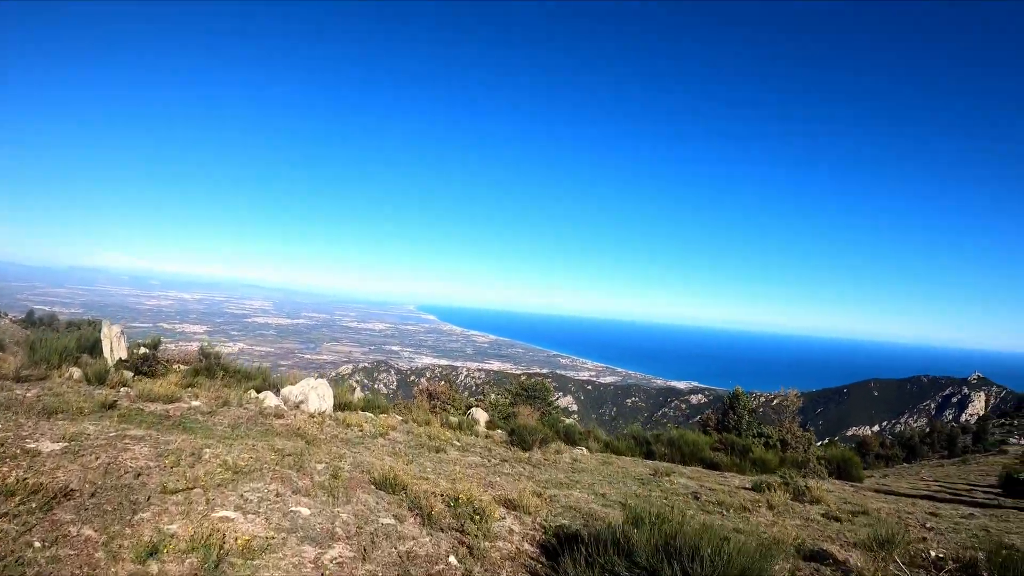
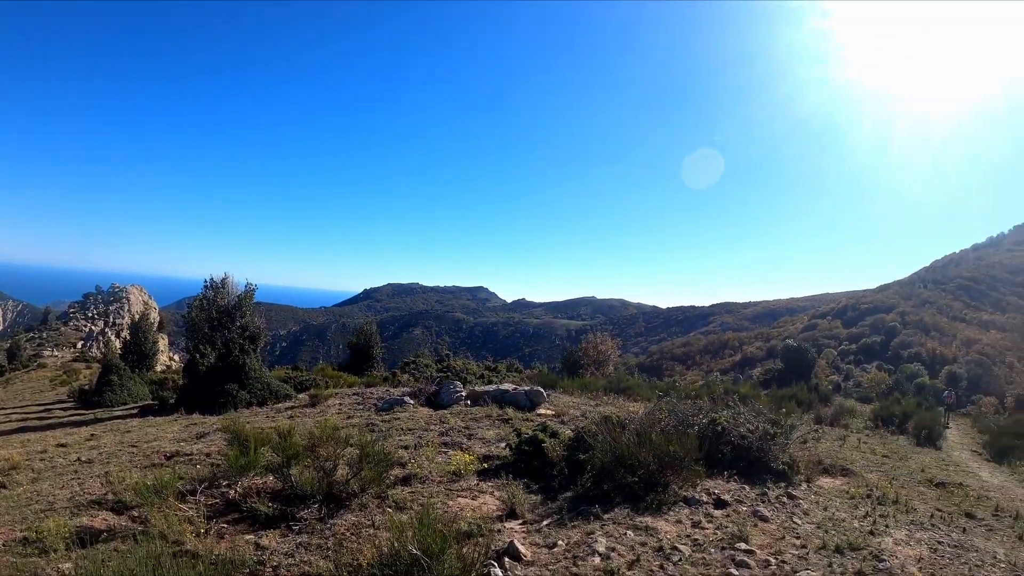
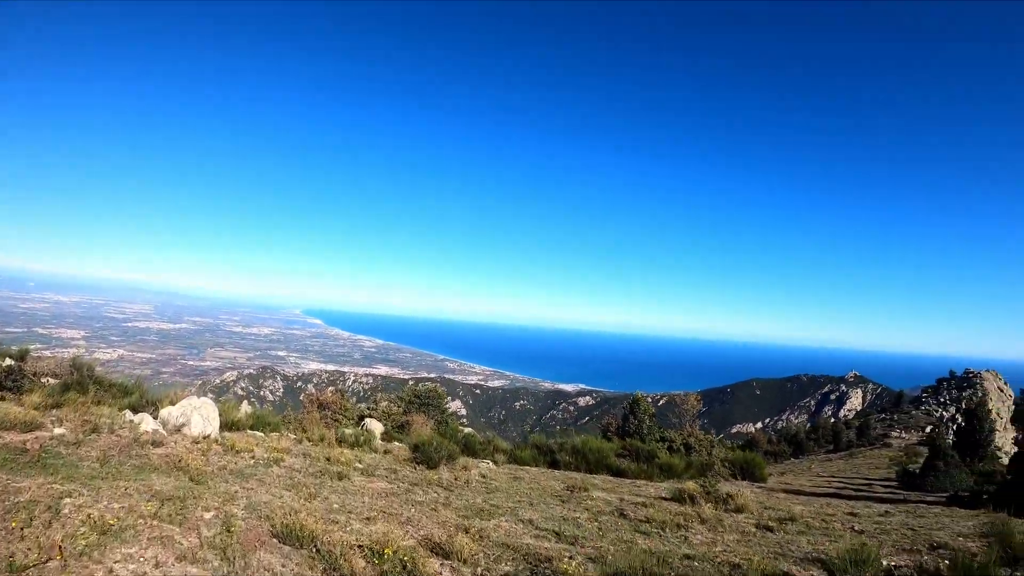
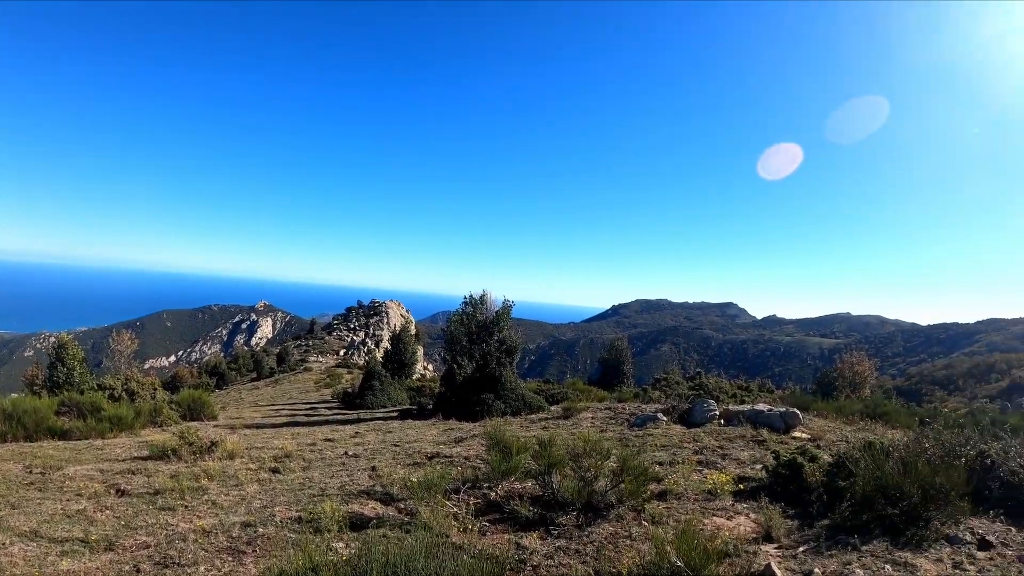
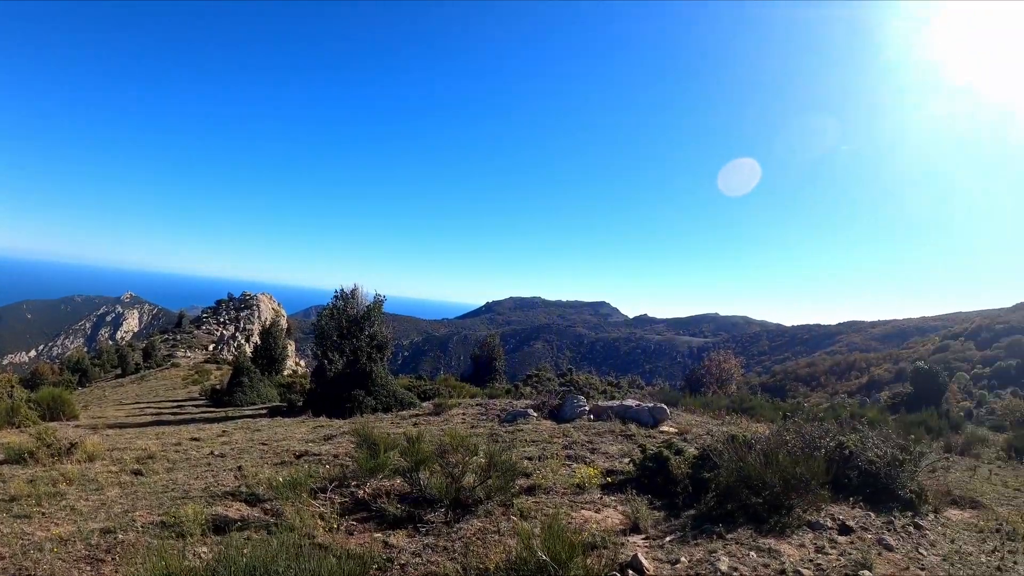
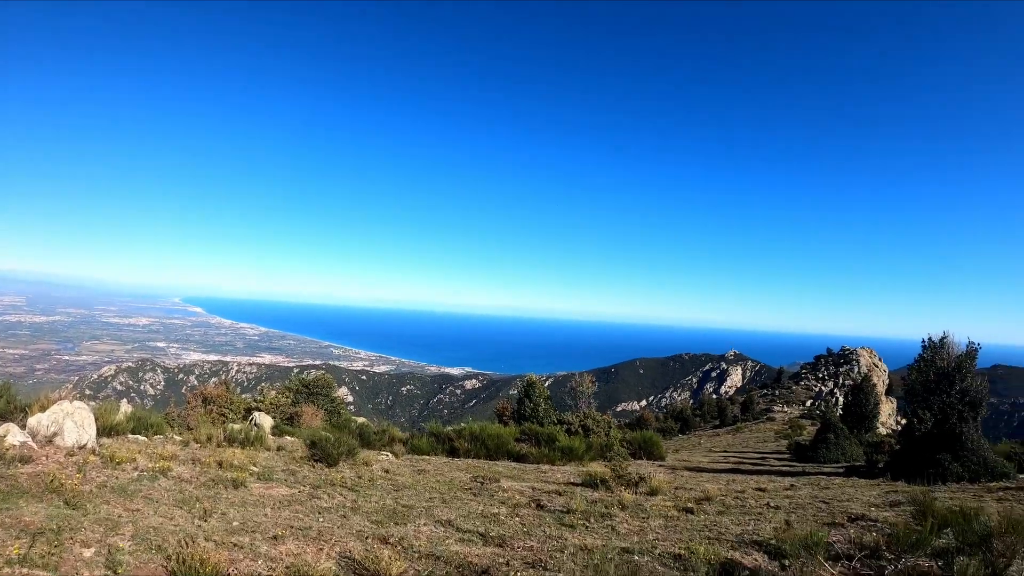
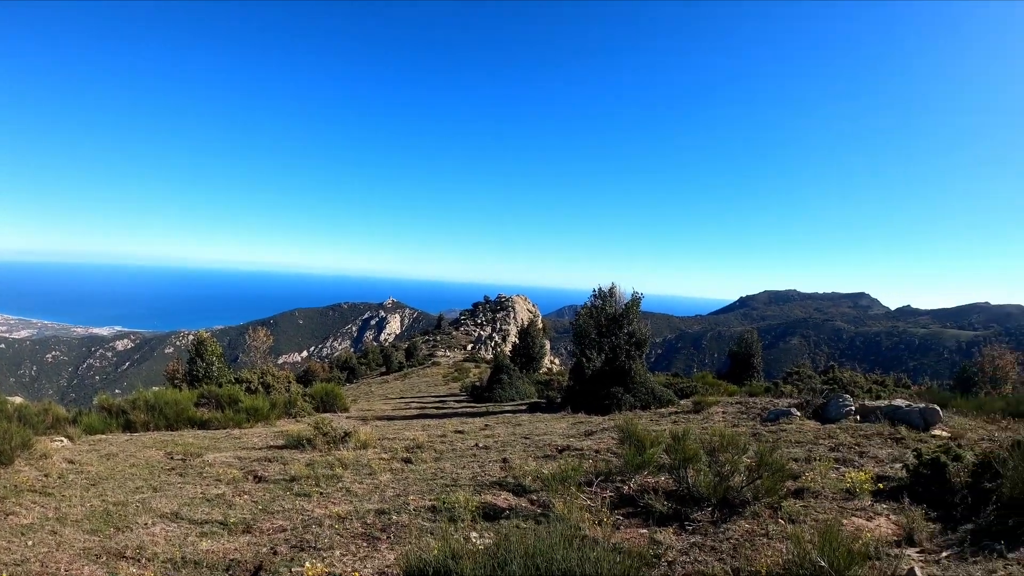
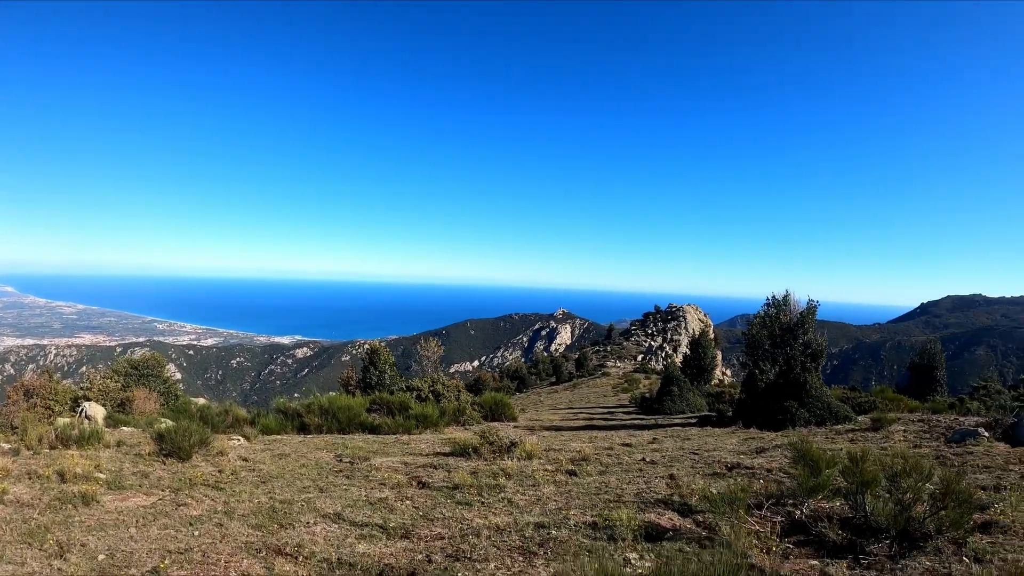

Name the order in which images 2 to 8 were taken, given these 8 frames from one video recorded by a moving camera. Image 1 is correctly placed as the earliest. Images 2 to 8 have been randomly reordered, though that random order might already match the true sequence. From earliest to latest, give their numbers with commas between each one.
3, 6, 8, 7, 4, 5, 2
